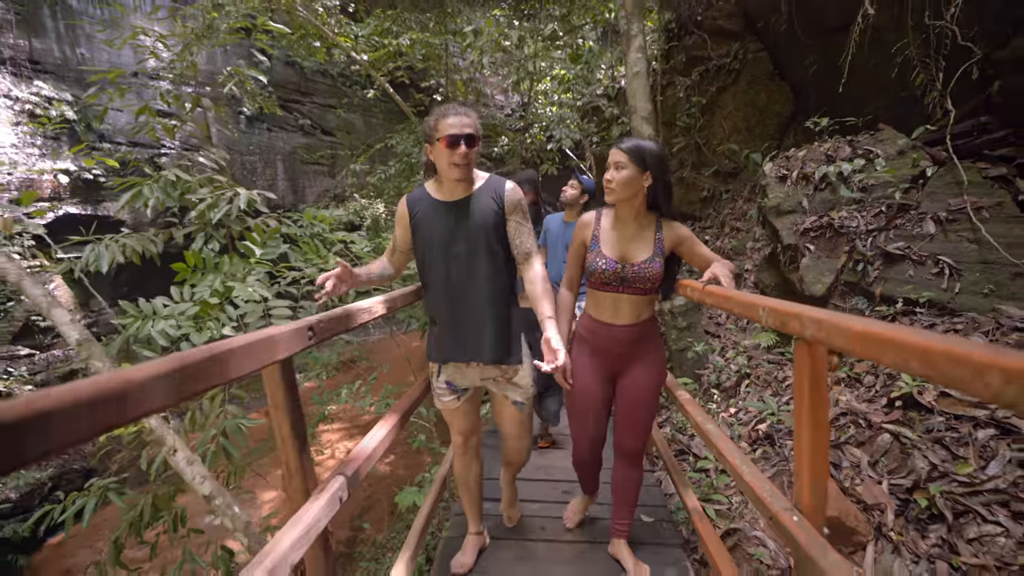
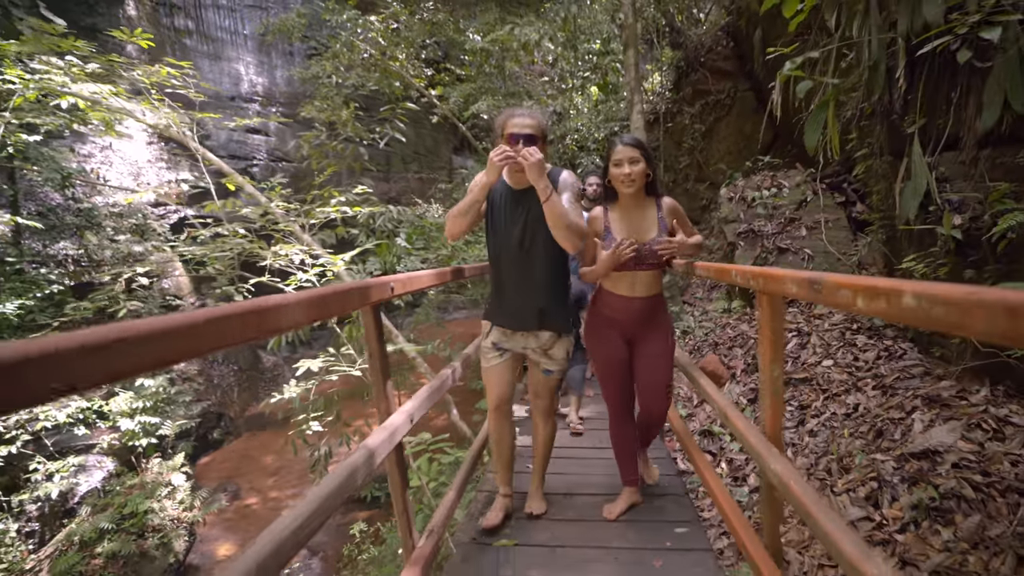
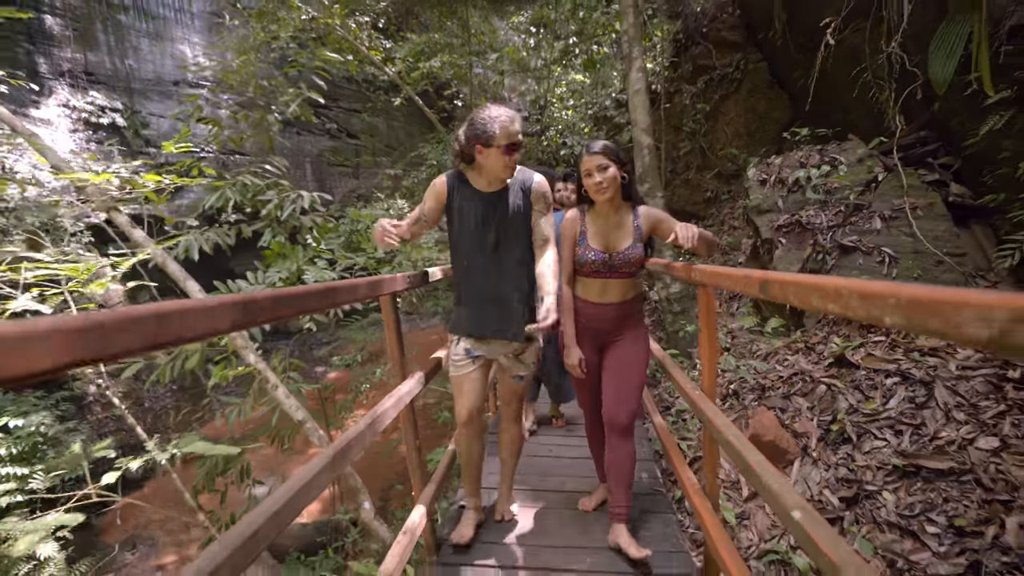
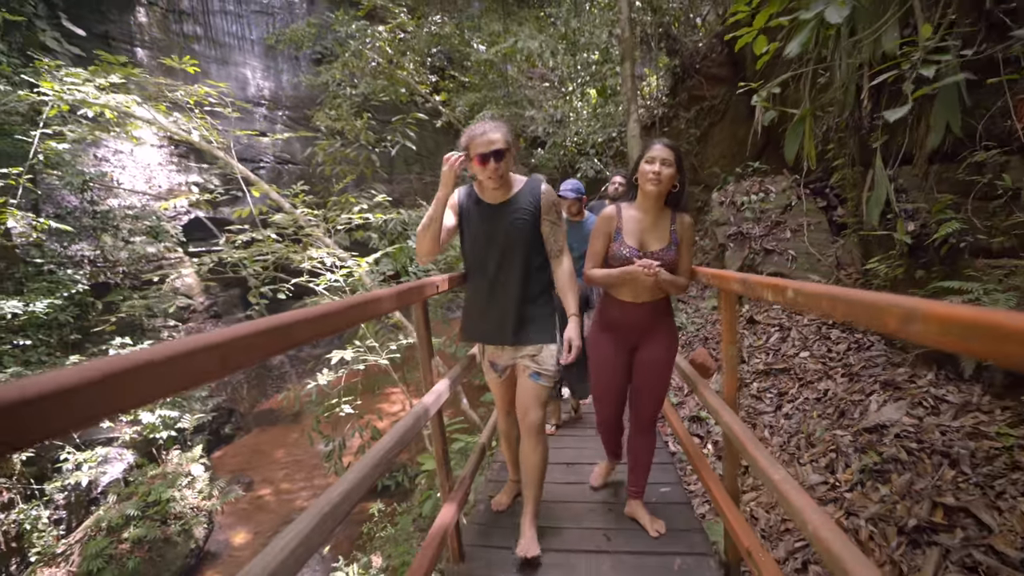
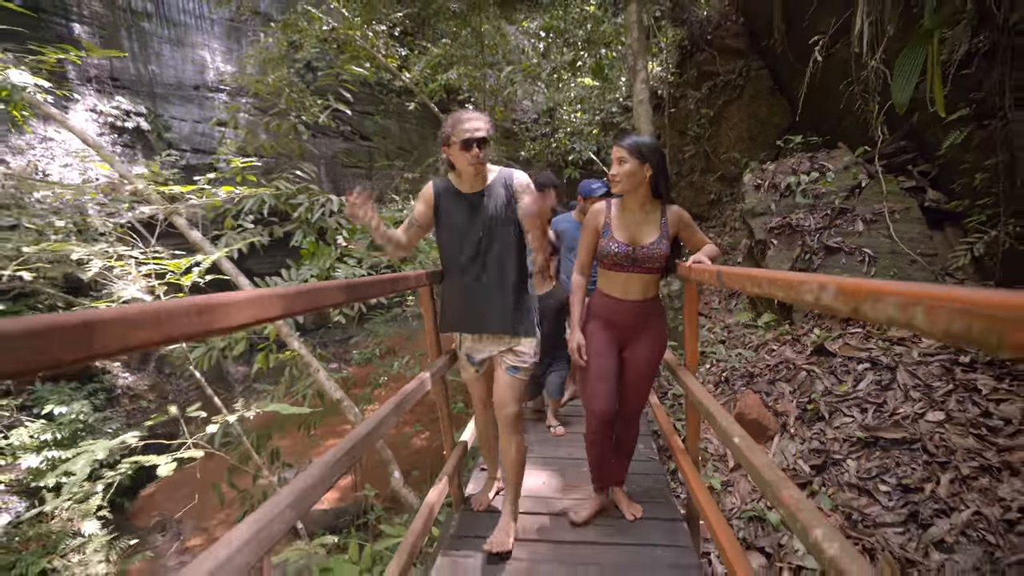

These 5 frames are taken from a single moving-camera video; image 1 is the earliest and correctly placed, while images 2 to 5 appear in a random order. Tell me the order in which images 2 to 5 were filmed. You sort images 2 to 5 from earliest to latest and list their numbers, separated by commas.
3, 5, 2, 4
